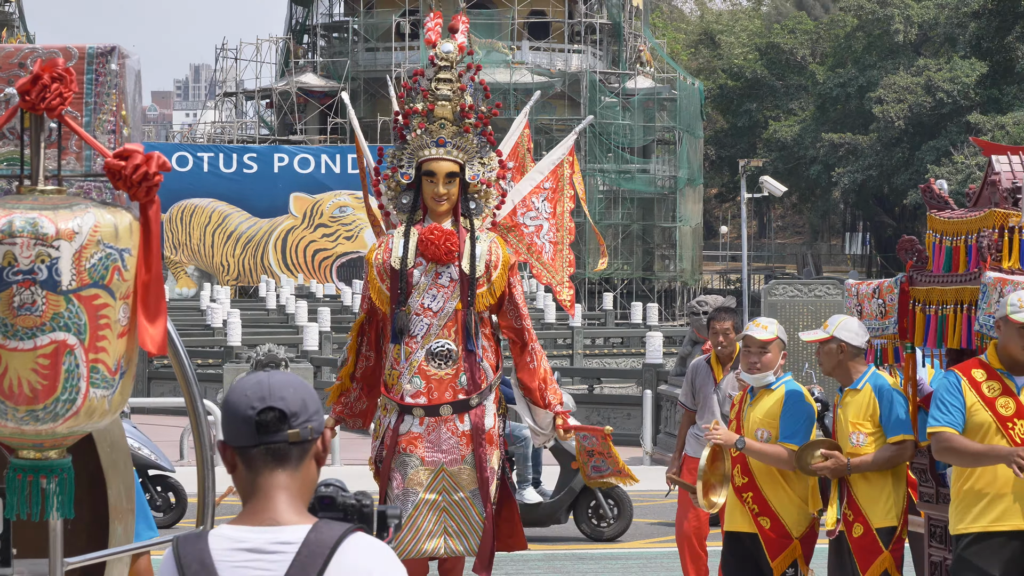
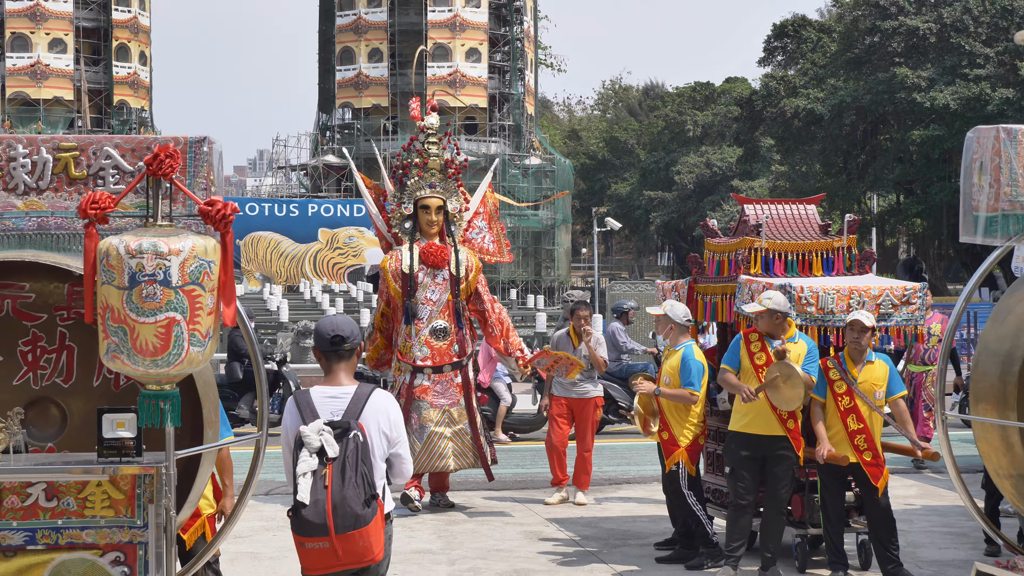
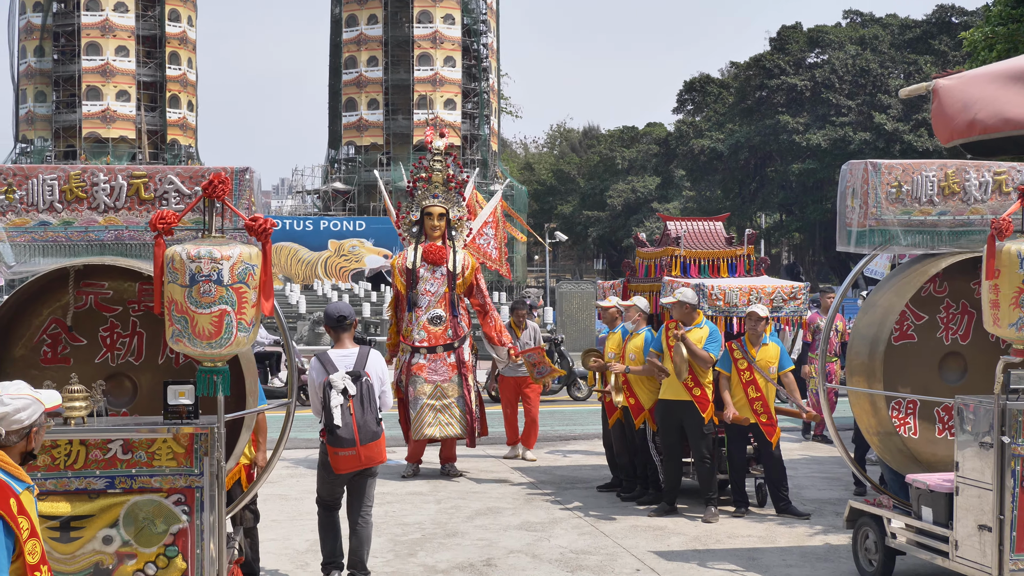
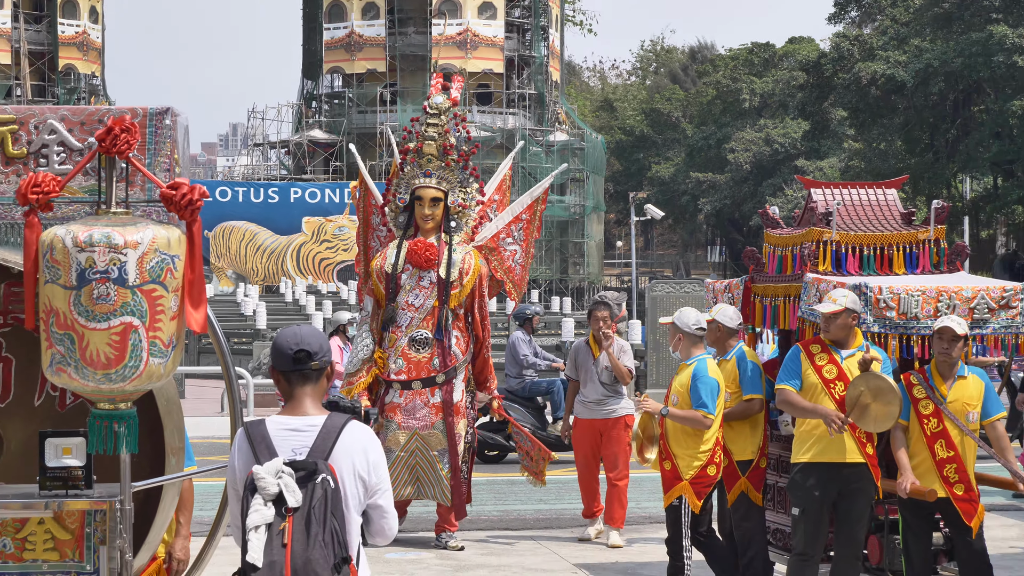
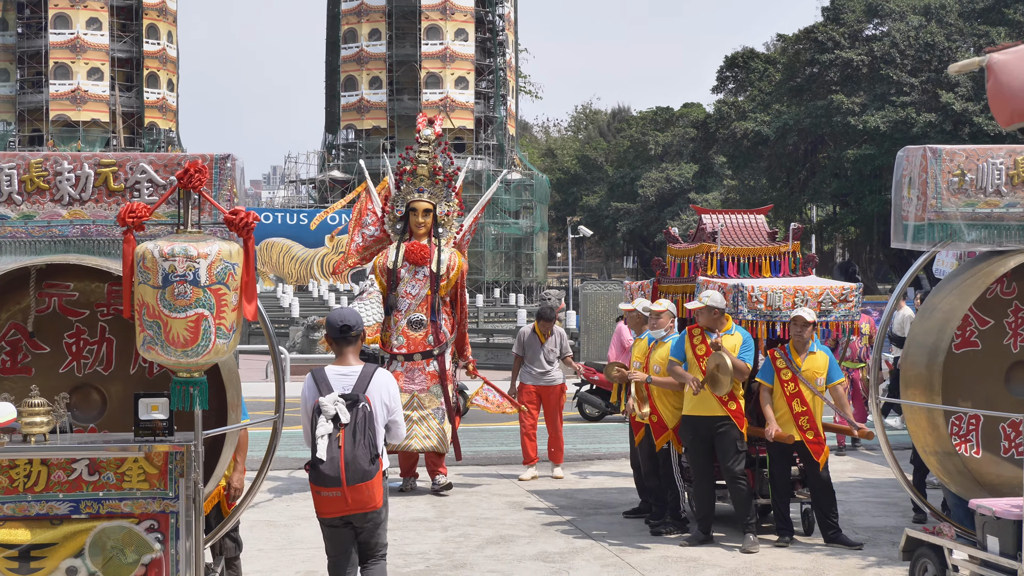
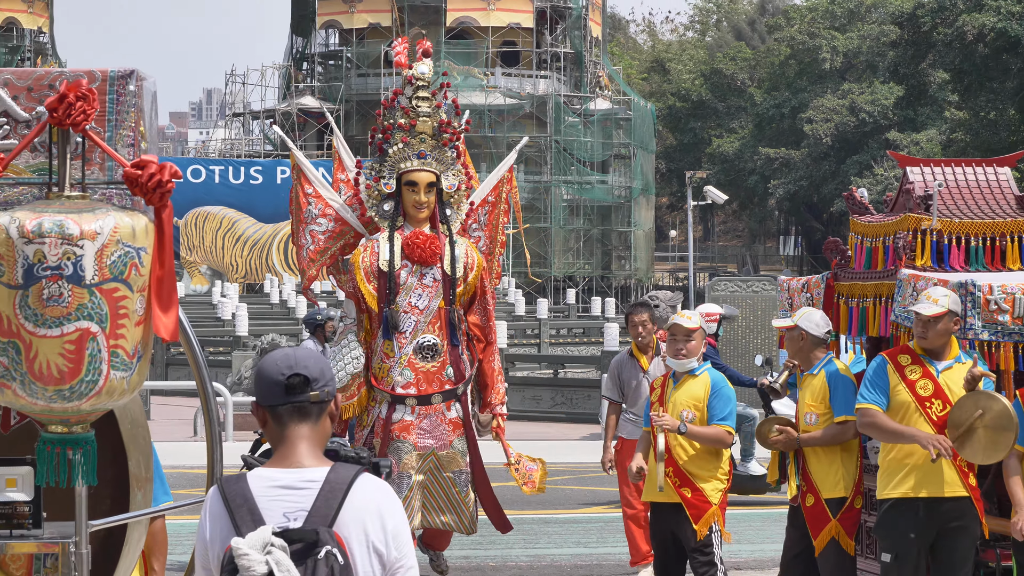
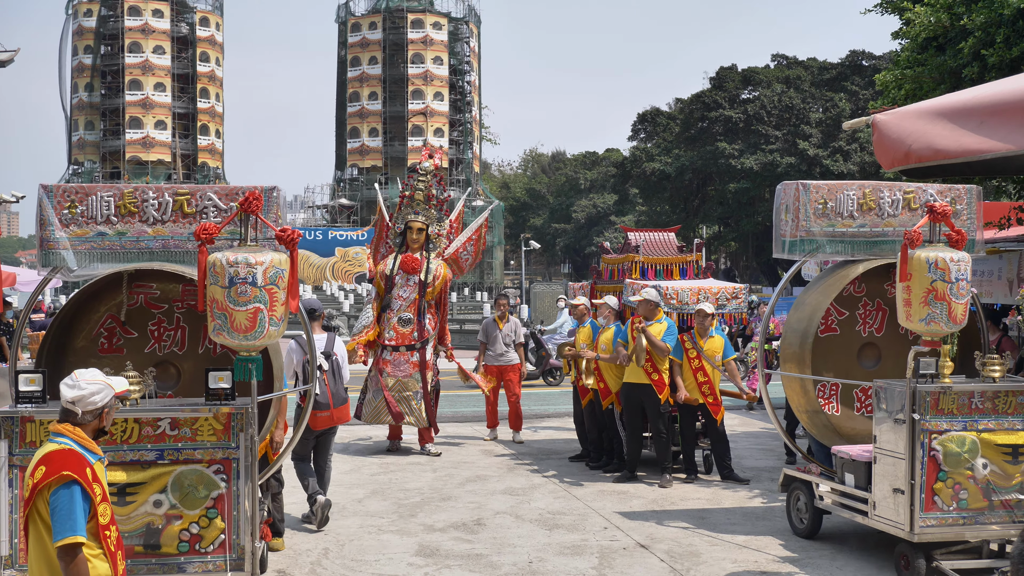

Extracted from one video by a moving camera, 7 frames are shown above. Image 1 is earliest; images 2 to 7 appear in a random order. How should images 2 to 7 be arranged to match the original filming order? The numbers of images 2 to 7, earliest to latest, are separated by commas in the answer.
6, 4, 2, 5, 3, 7
